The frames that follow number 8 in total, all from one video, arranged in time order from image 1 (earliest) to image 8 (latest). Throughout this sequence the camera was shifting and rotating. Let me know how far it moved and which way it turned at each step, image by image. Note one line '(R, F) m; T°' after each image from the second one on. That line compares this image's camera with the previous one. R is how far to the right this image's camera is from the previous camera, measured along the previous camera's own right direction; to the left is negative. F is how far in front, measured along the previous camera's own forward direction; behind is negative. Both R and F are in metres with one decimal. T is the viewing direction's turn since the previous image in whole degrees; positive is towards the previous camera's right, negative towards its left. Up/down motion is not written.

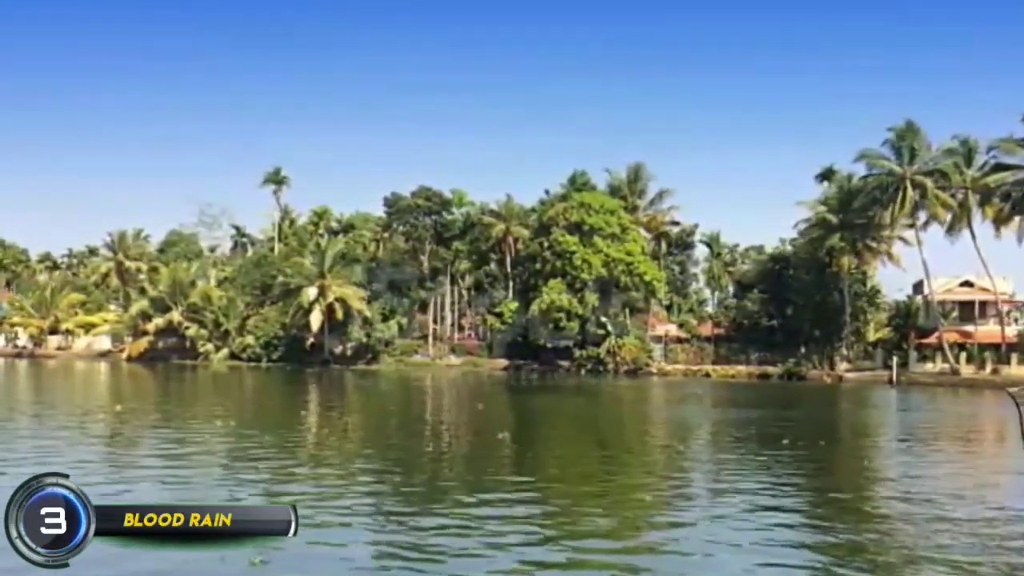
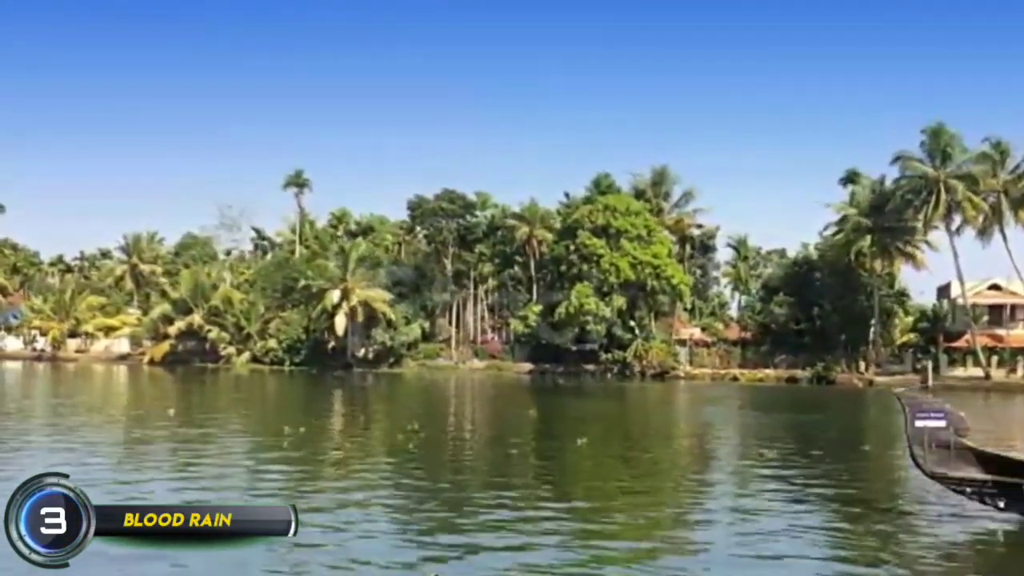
(0.0, +0.5) m; -1°
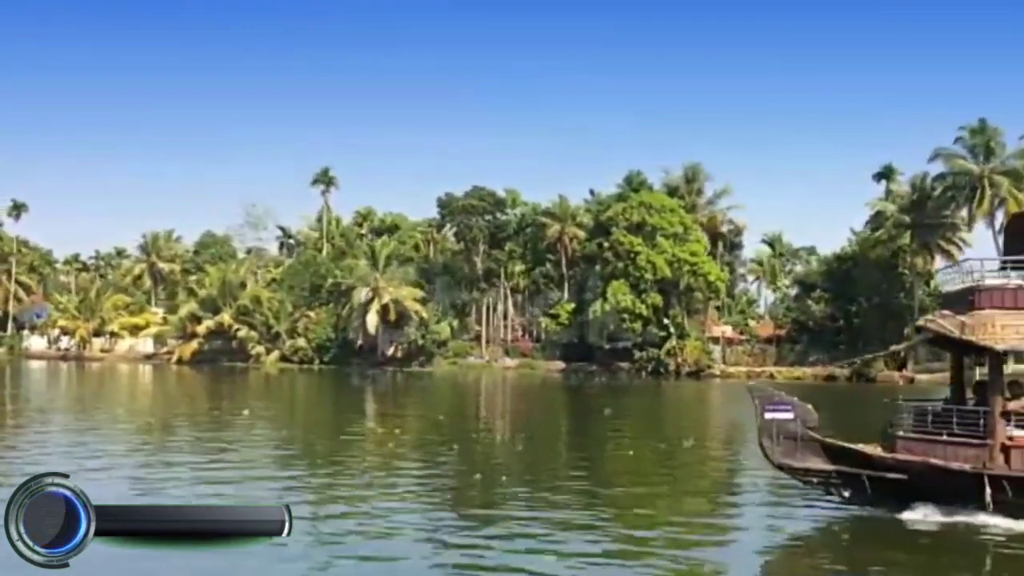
(+0.1, +0.6) m; -2°
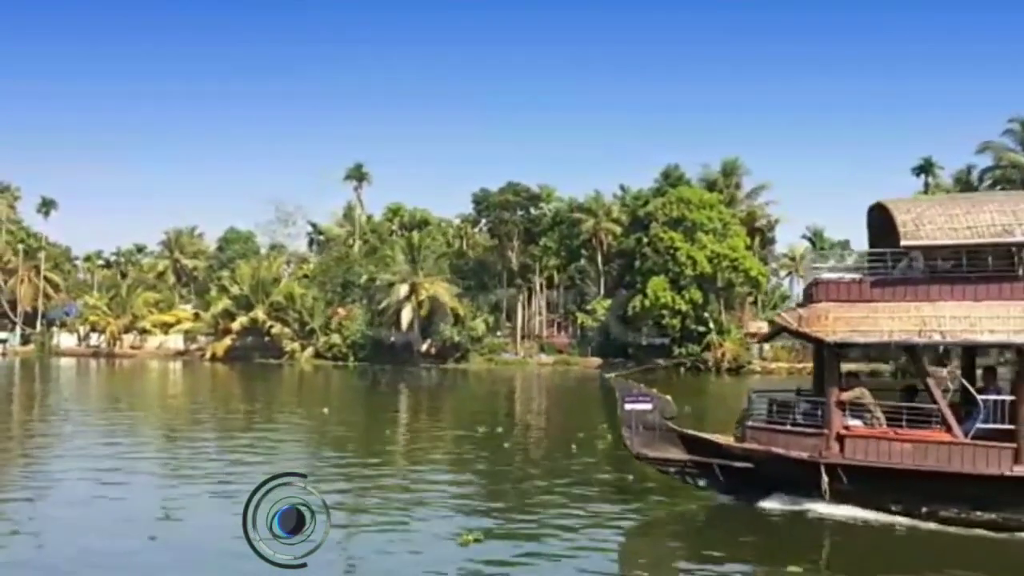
(+0.1, +0.5) m; -2°
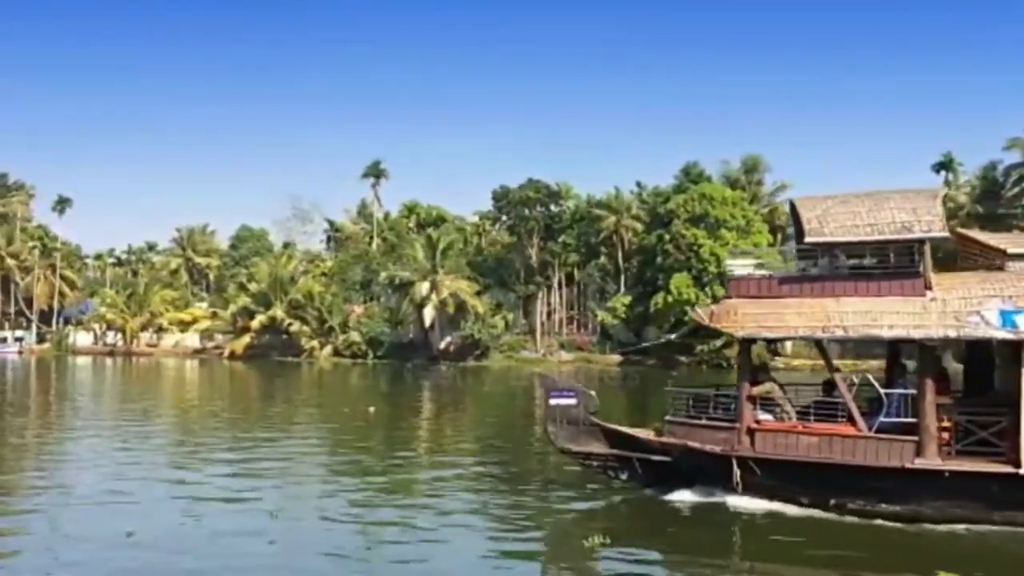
(+0.1, +0.3) m; -1°
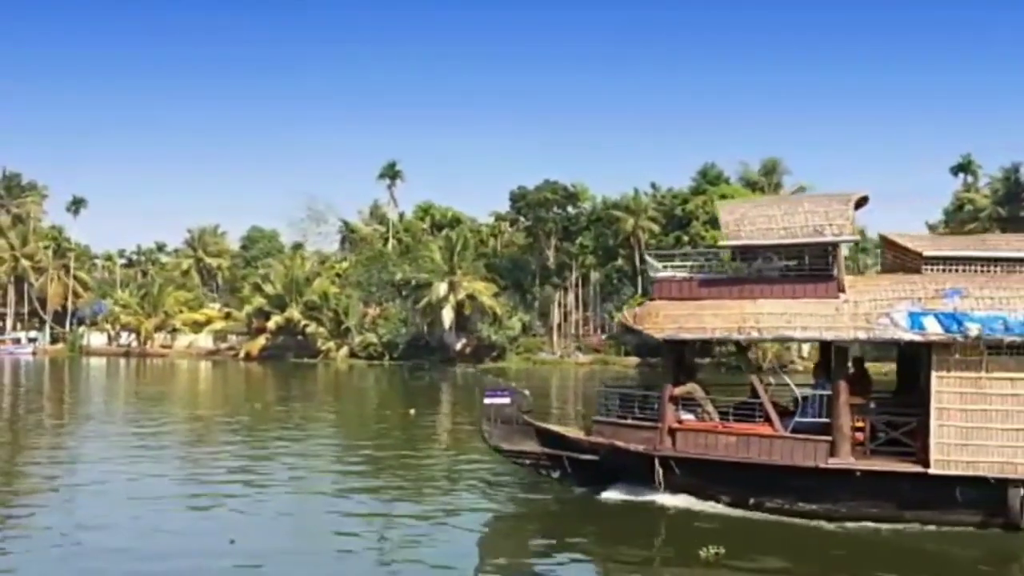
(0.0, +0.2) m; -1°
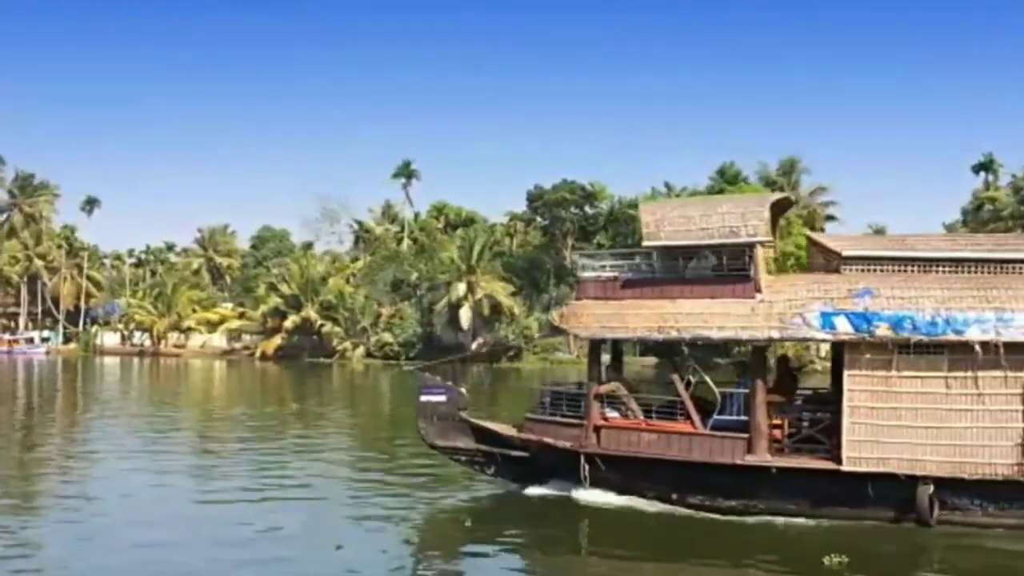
(0.0, +0.3) m; -1°
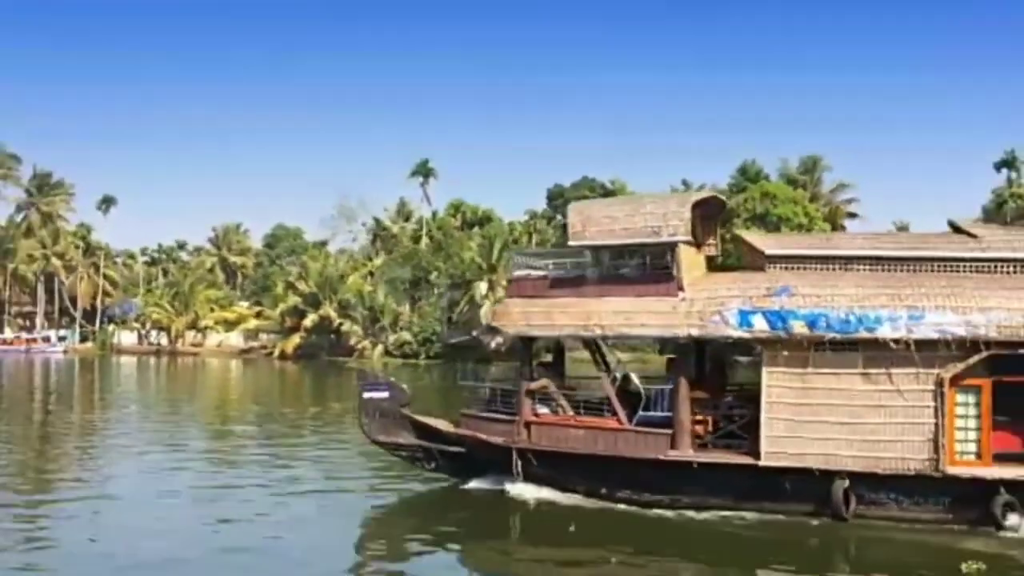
(+0.2, 0.0) m; -1°
